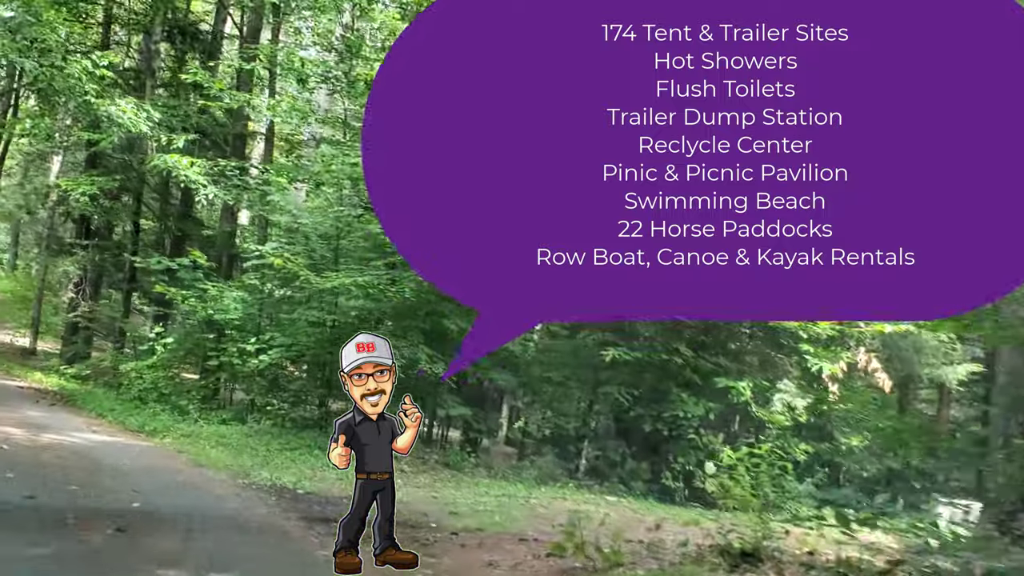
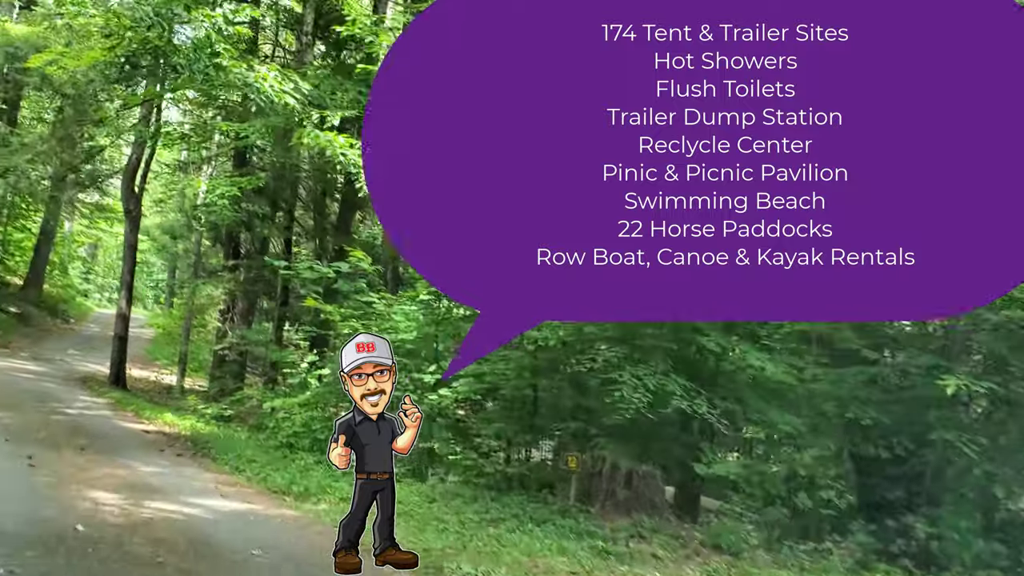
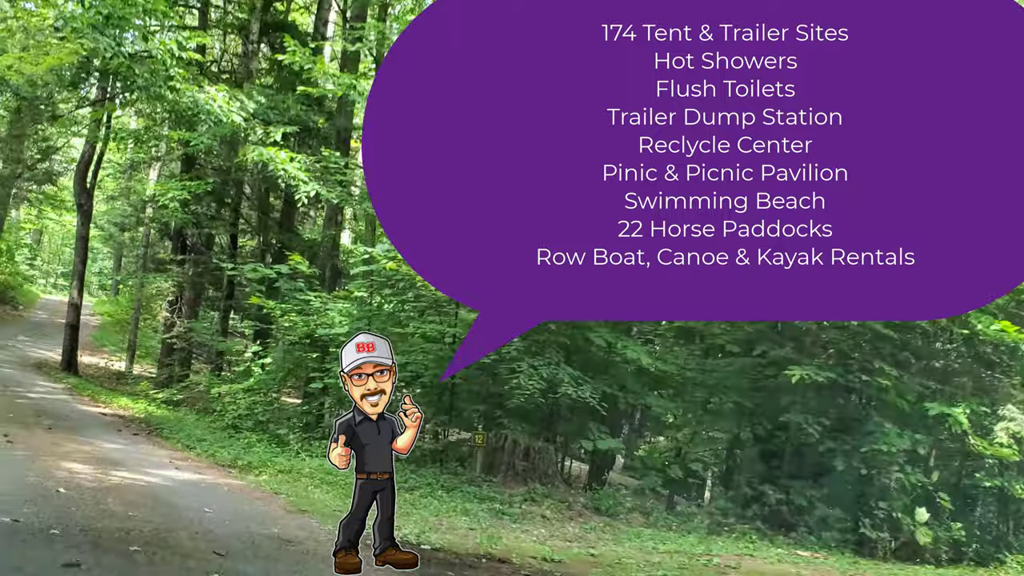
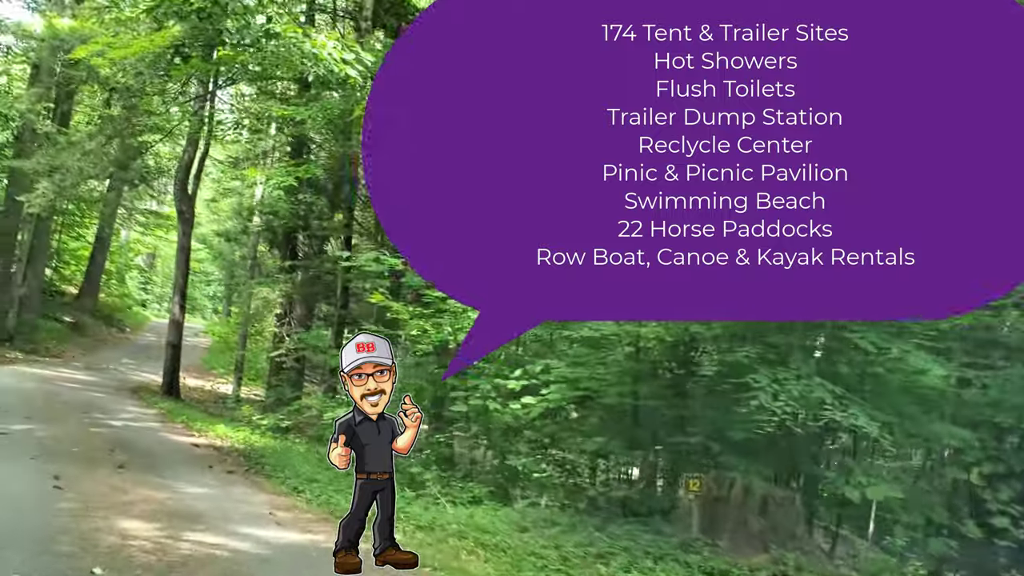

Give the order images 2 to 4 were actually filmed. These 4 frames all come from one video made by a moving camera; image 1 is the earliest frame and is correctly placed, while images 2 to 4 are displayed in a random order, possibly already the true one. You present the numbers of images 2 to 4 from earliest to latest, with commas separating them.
3, 2, 4
